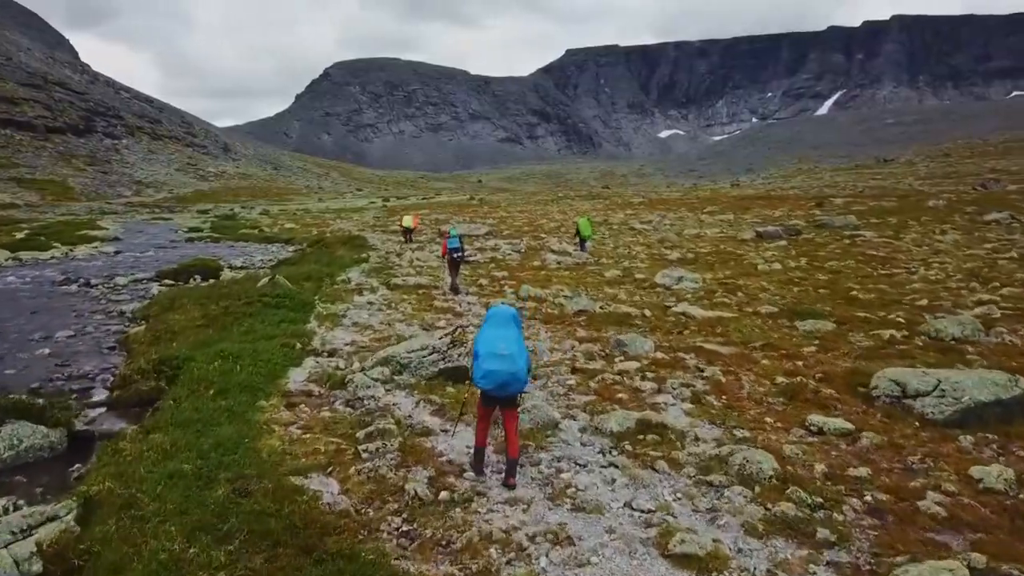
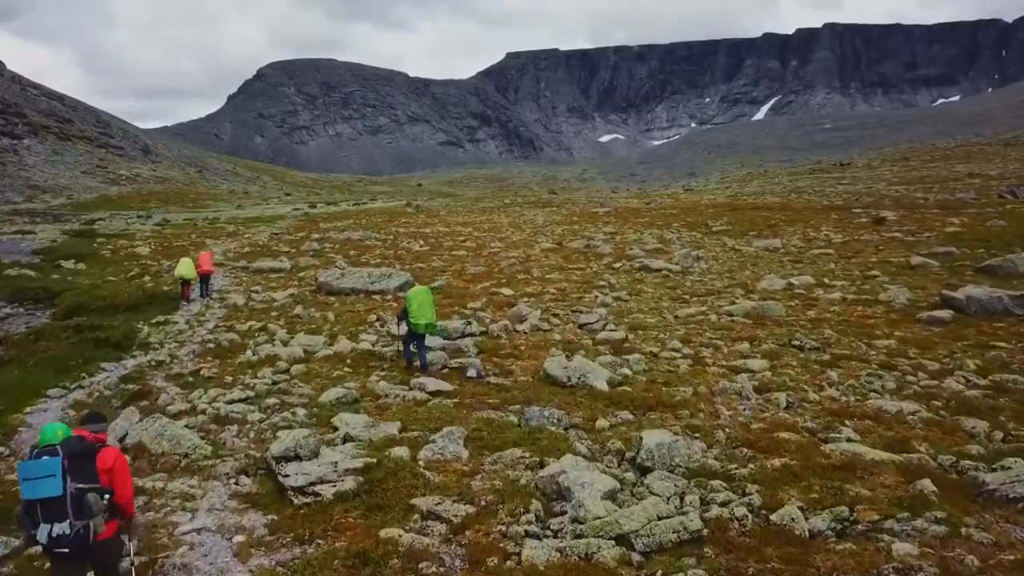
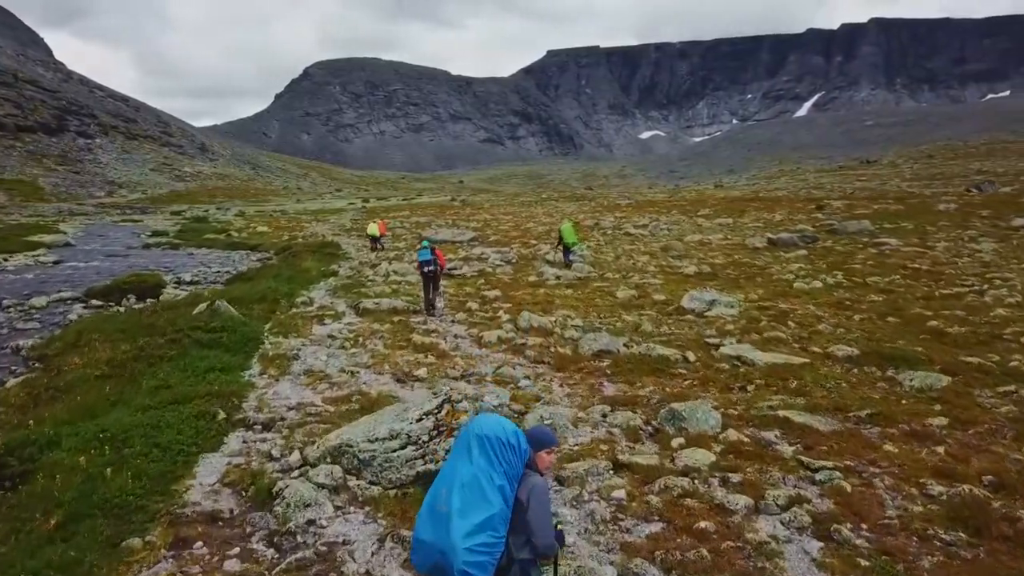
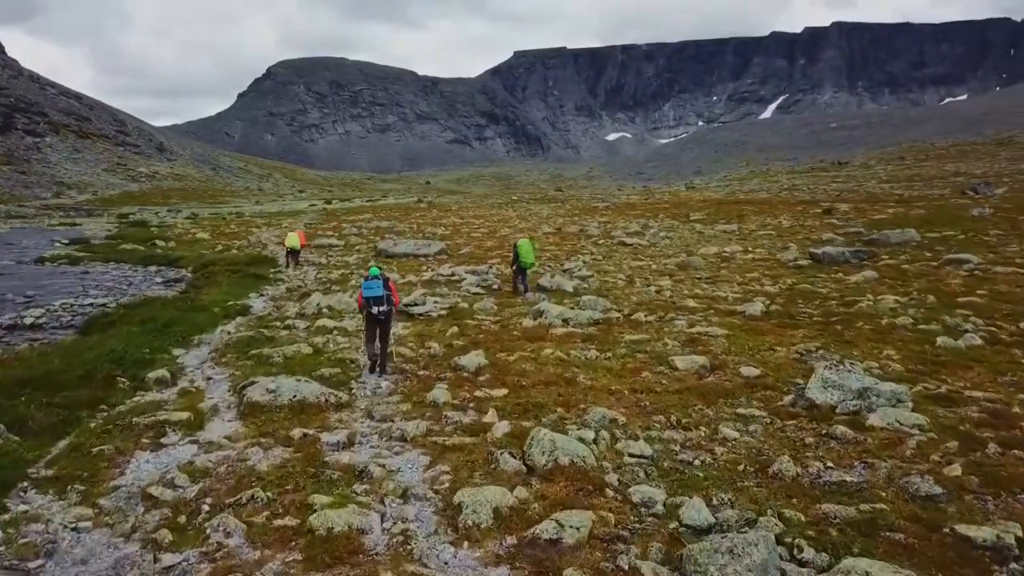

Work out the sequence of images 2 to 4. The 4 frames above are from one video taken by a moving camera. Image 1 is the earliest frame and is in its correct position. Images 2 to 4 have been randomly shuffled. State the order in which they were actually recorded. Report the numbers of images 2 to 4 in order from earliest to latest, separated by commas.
3, 4, 2
